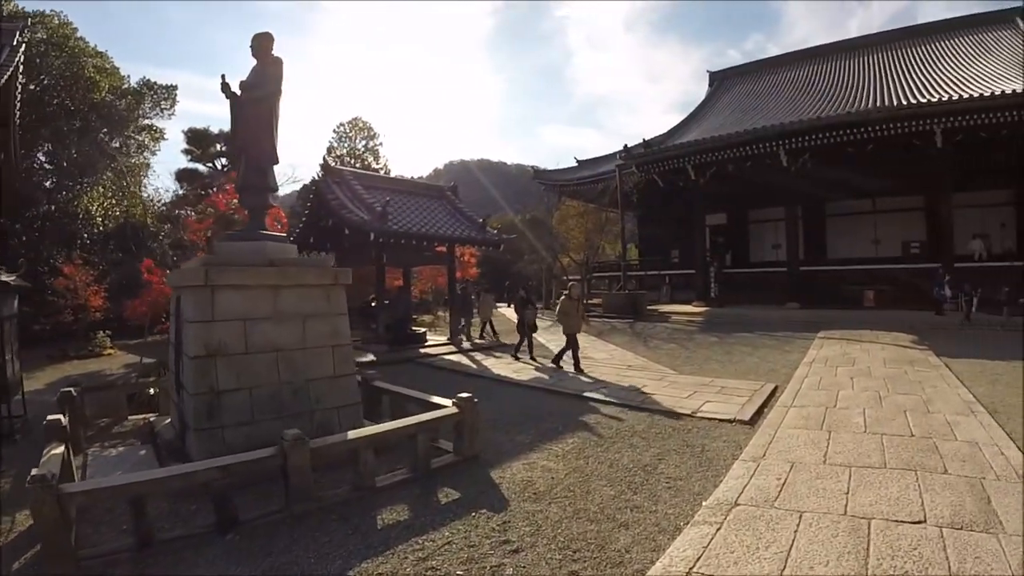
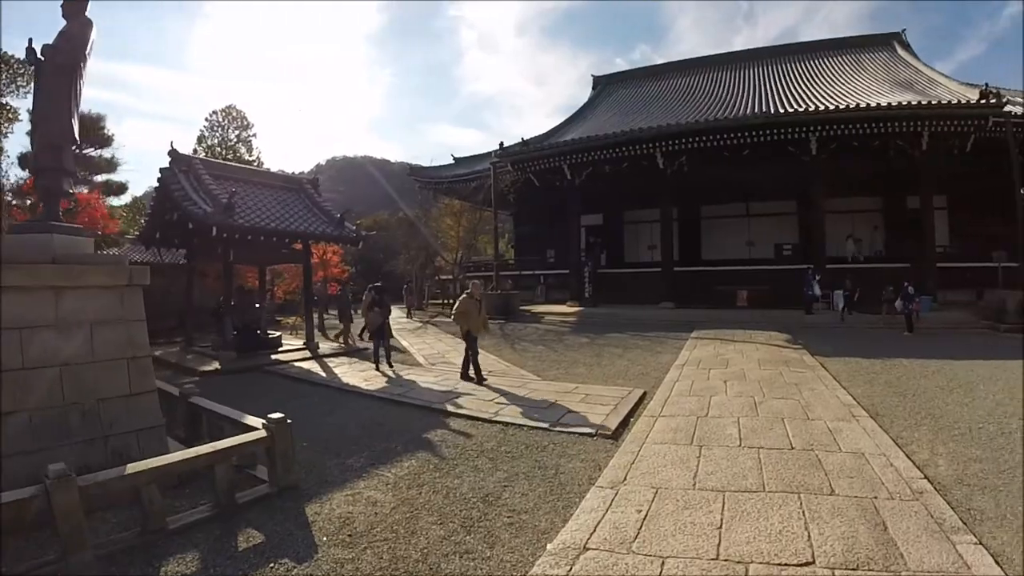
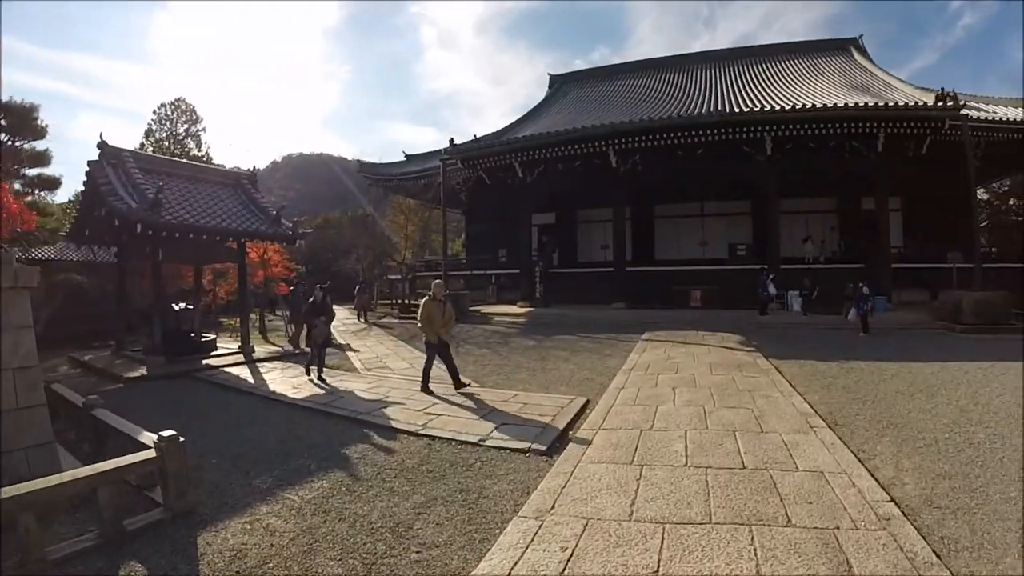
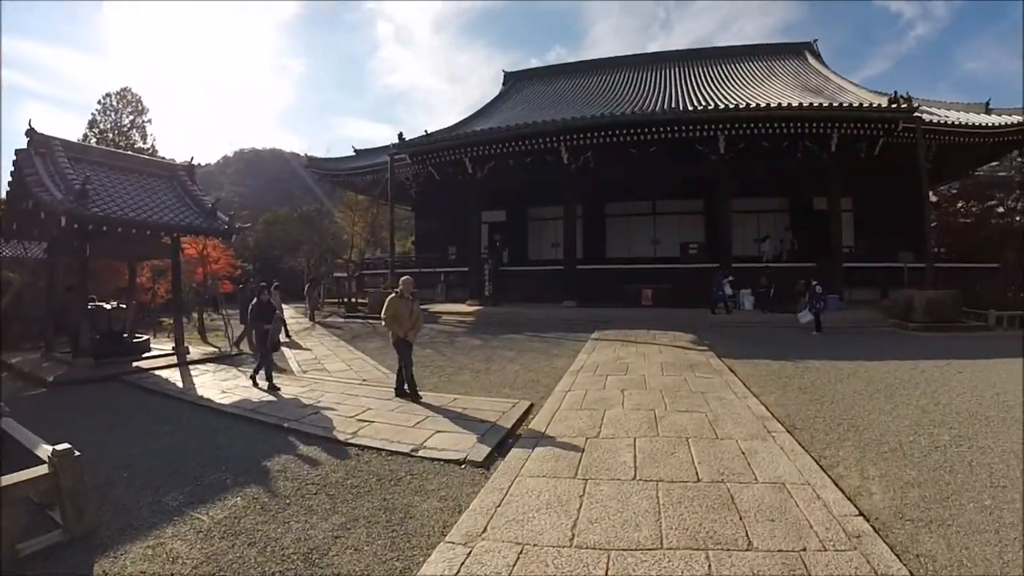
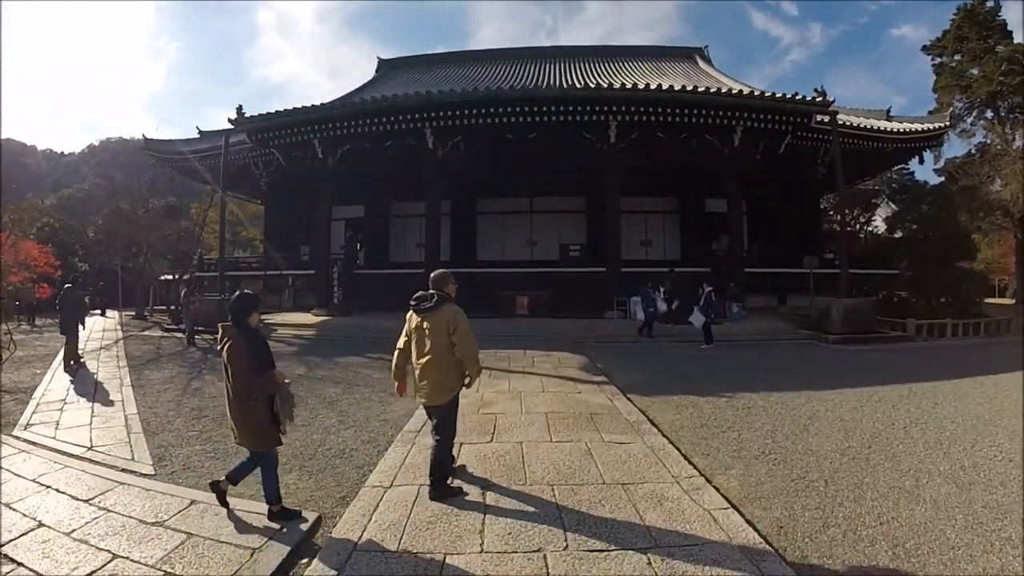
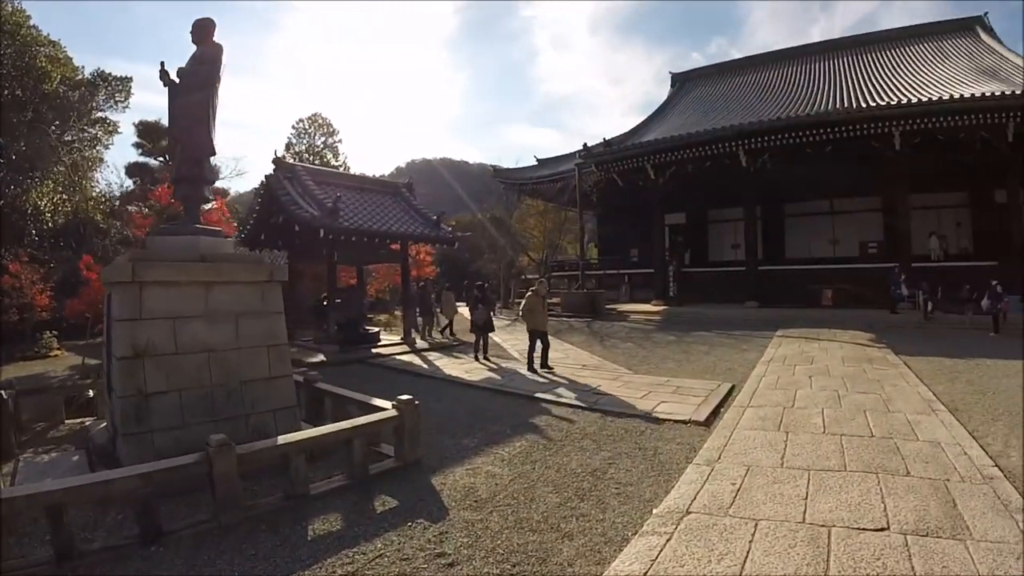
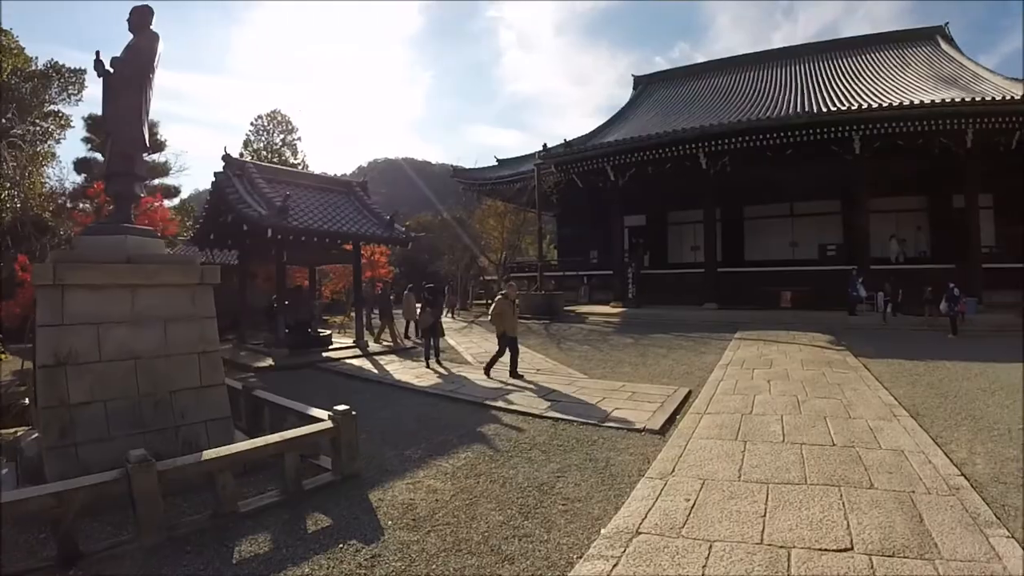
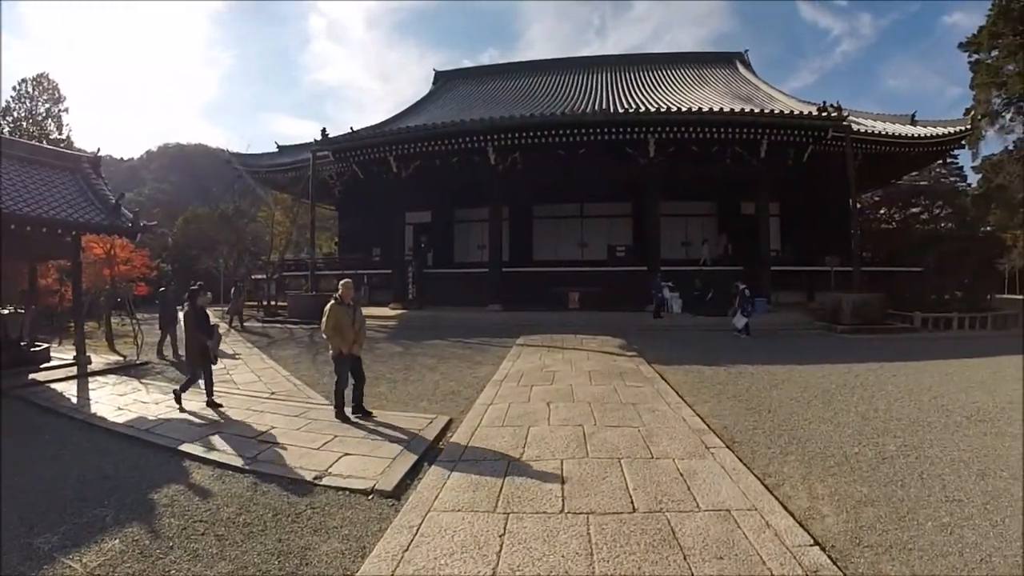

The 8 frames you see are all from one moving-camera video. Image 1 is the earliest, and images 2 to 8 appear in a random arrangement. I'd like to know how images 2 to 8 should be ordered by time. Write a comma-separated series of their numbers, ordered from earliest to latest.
6, 7, 2, 3, 4, 8, 5
